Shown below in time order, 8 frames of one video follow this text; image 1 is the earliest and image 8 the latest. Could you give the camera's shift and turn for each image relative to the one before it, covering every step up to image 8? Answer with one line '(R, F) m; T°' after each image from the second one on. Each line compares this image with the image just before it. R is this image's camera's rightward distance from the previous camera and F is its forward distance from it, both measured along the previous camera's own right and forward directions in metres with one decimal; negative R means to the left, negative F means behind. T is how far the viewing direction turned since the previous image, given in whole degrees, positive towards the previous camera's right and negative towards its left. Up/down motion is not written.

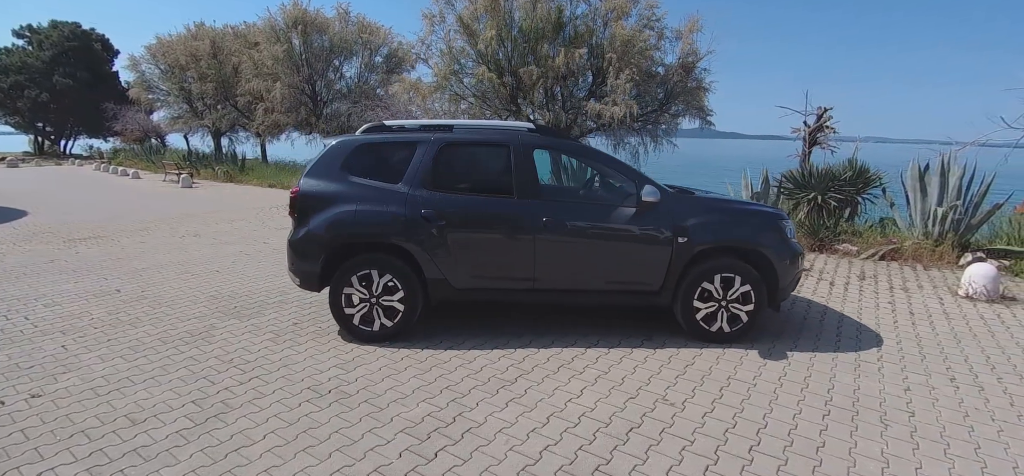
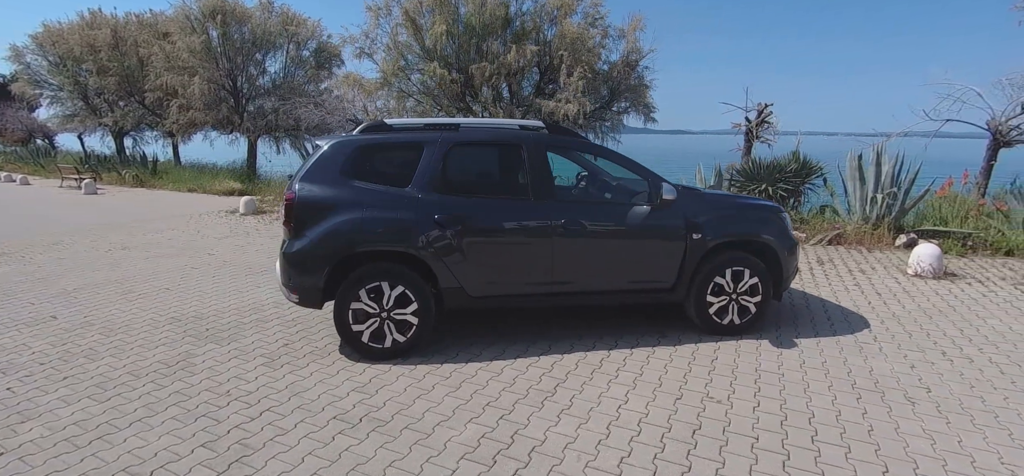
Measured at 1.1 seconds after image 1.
(-0.8, +0.3) m; +9°
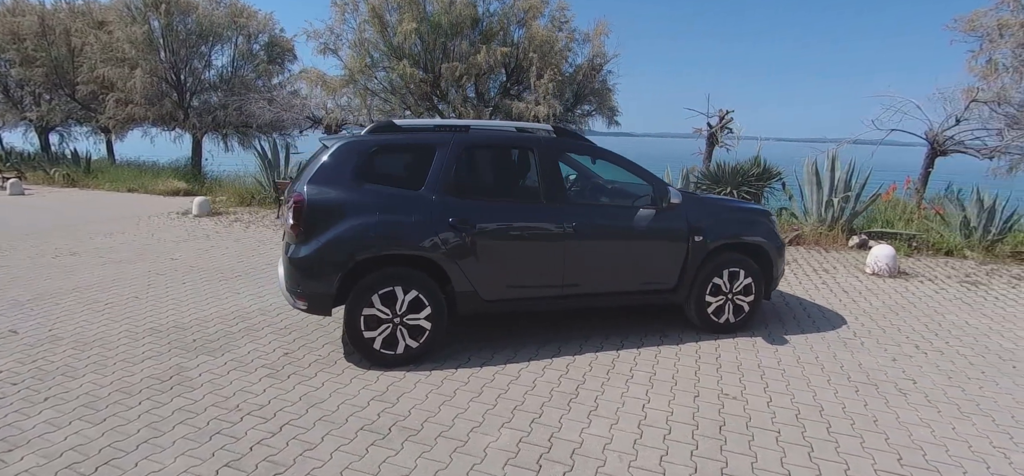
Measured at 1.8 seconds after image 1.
(-0.5, 0.0) m; +6°
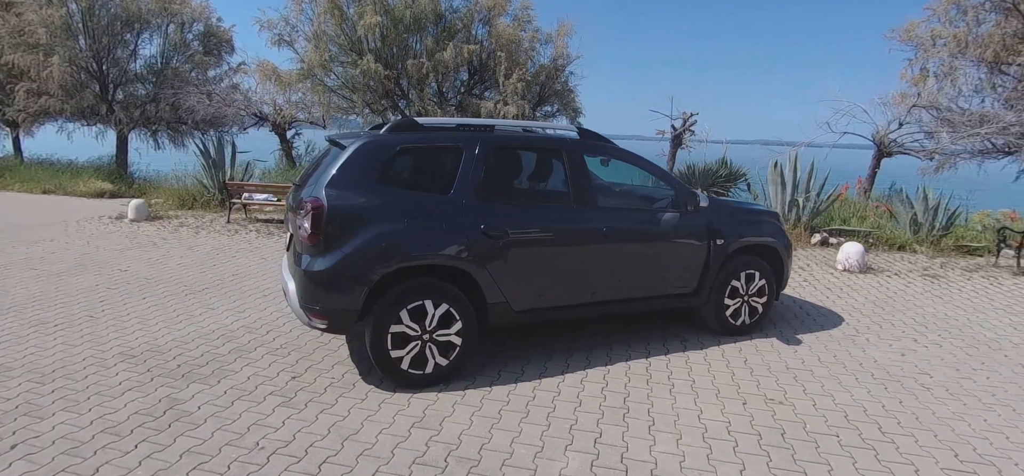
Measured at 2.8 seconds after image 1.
(-0.7, +0.3) m; +7°
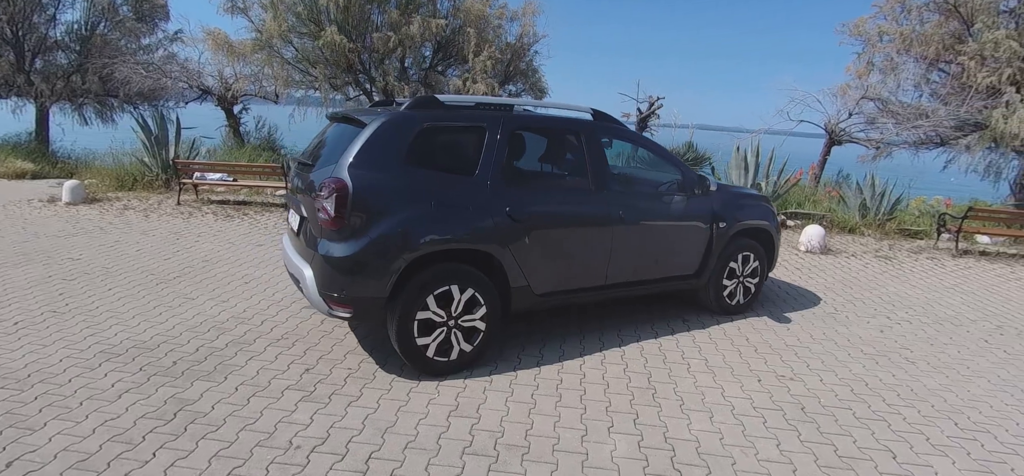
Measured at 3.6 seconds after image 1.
(-0.6, +0.1) m; +7°
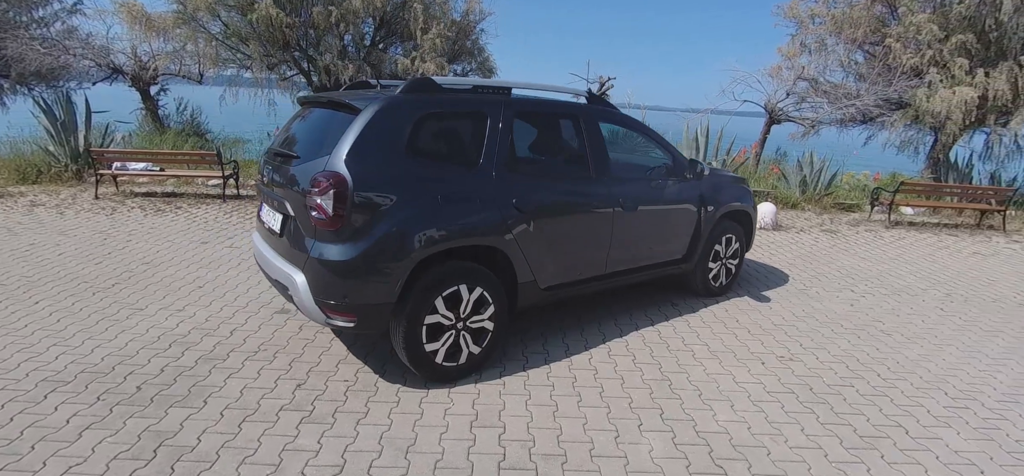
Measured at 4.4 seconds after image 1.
(-0.5, +0.3) m; +7°
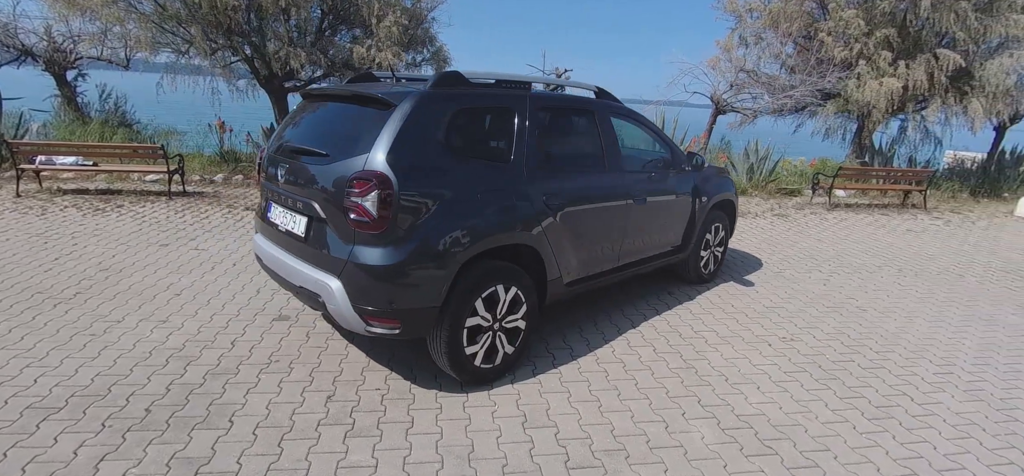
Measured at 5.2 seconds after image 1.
(-0.6, +0.1) m; +7°
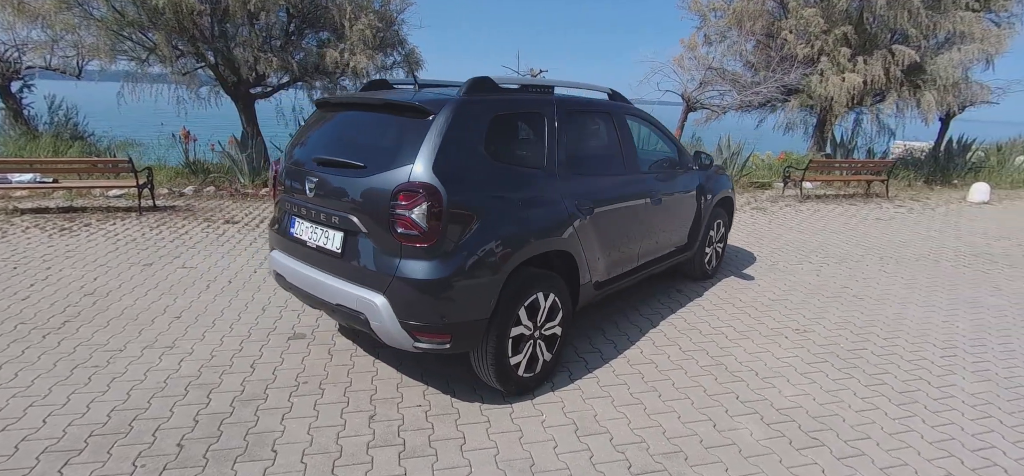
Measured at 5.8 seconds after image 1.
(-0.4, +0.1) m; +4°
